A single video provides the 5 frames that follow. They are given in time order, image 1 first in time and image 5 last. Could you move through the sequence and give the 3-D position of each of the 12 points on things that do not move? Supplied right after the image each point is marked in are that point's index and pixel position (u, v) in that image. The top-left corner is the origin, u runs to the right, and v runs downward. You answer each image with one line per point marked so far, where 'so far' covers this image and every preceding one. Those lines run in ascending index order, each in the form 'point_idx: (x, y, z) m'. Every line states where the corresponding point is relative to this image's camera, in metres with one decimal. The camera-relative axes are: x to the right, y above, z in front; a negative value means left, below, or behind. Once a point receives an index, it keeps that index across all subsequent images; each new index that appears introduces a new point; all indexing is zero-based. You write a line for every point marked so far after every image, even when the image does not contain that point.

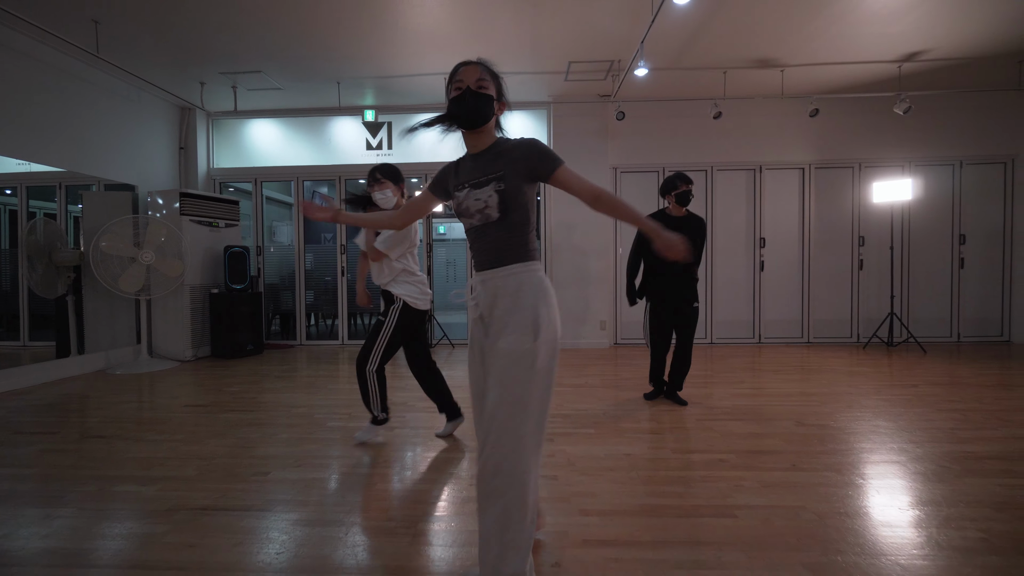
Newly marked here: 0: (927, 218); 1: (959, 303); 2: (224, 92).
0: (+4.4, +0.7, +5.5) m
1: (+4.7, -0.1, +5.5) m
2: (-3.1, +2.1, +5.4) m
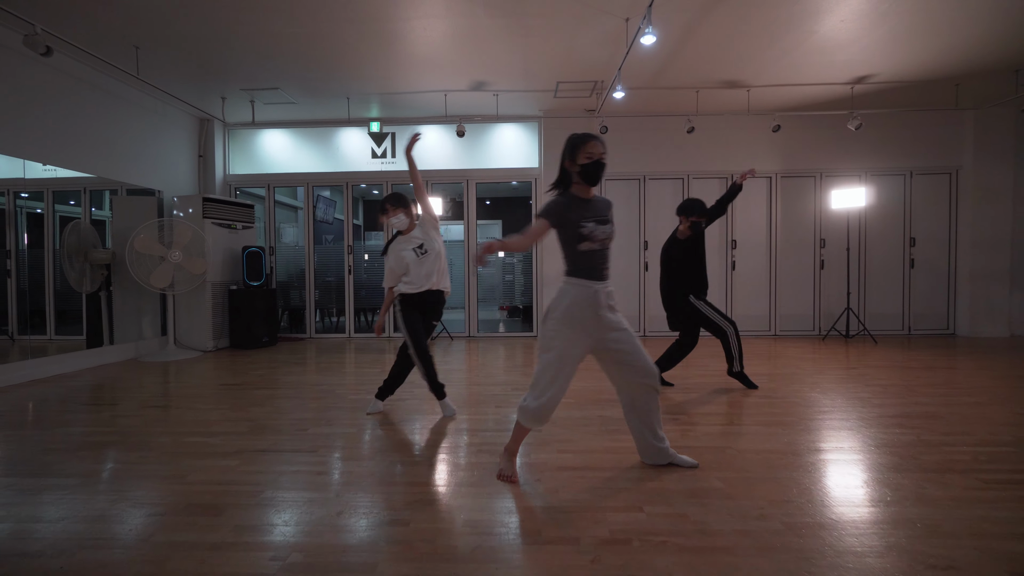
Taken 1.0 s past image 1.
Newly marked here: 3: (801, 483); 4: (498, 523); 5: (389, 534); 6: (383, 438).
0: (+4.3, +0.8, +6.1) m
1: (+4.7, -0.1, +6.1) m
2: (-3.1, +2.1, +5.9) m
3: (+1.1, -0.8, +2.0) m
4: (0.0, -0.8, +1.7) m
5: (-0.4, -0.8, +1.6) m
6: (-0.7, -0.8, +2.7) m
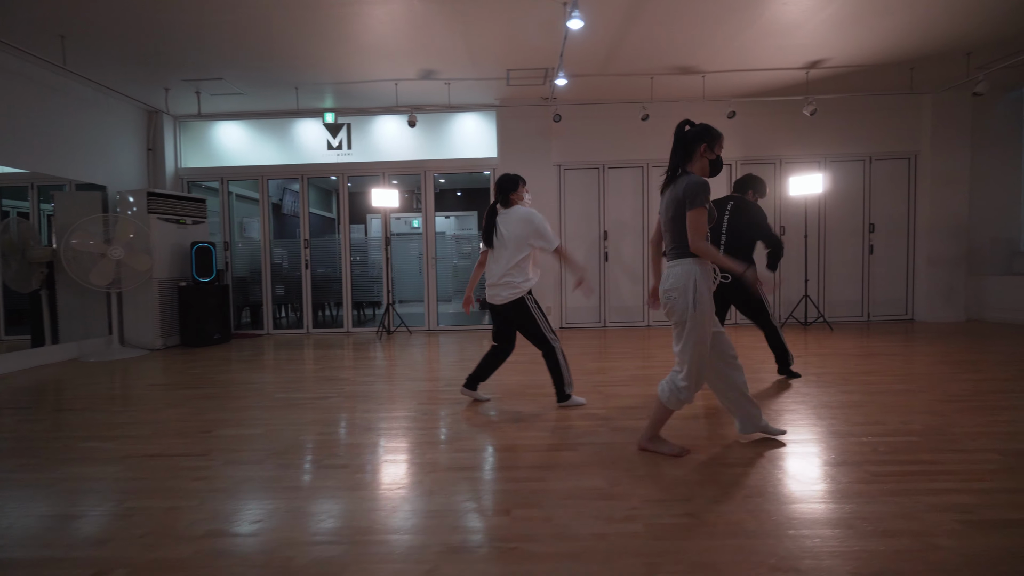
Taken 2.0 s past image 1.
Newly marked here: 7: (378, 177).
0: (+3.8, +0.9, +6.0) m
1: (+4.2, 0.0, +6.1) m
2: (-3.7, +2.1, +5.8) m
3: (+0.7, -0.7, +2.0) m
4: (-0.5, -0.8, +1.6) m
5: (-0.8, -0.8, +1.6) m
6: (-1.1, -0.8, +2.6) m
7: (-1.7, +1.4, +6.6) m
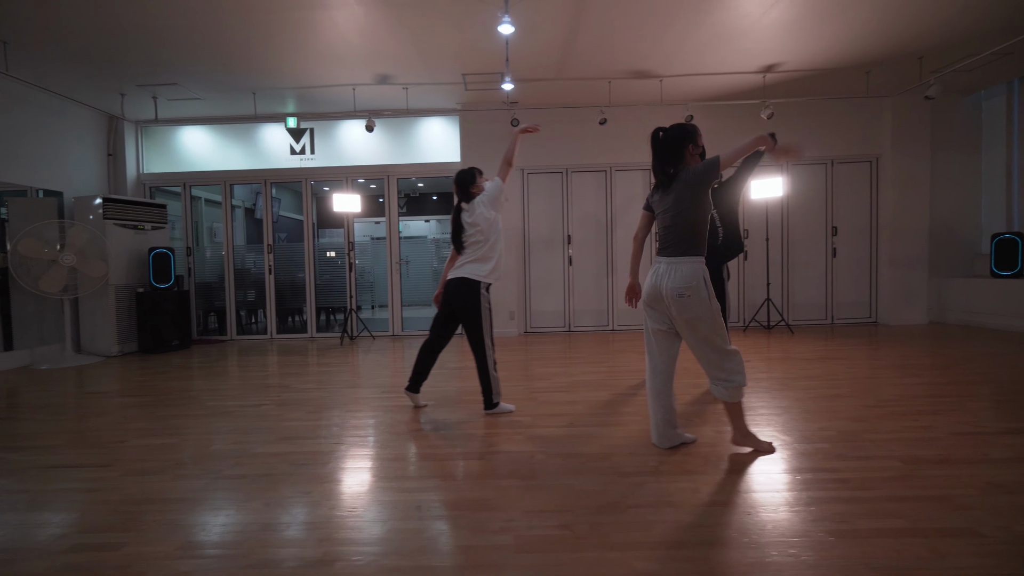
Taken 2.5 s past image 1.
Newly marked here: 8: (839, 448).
0: (+3.4, +0.9, +6.0) m
1: (+3.7, 0.0, +6.1) m
2: (-4.1, +2.1, +5.8) m
3: (+0.3, -0.7, +1.9) m
4: (-0.9, -0.8, +1.6) m
5: (-1.2, -0.8, +1.5) m
6: (-1.5, -0.8, +2.6) m
7: (-2.1, +1.3, +6.5) m
8: (+1.4, -0.7, +2.2) m
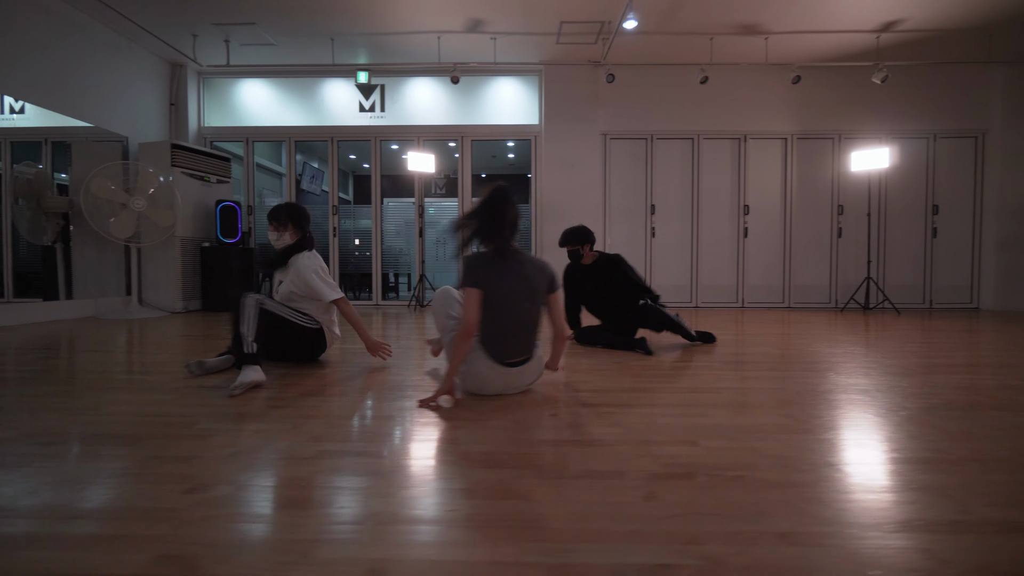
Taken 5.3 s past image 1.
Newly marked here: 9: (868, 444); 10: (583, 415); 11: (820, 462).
0: (+4.3, +1.1, +5.7) m
1: (+4.6, +0.2, +5.7) m
2: (-3.1, +2.5, +5.4) m
3: (+1.1, -0.4, +1.6) m
4: (0.0, -0.4, +1.2) m
5: (-0.4, -0.4, +1.2) m
6: (-0.7, -0.4, +2.3) m
7: (-1.2, +1.7, +6.2) m
8: (+2.3, -0.4, +1.9) m
9: (+1.0, -0.4, +1.4) m
10: (+0.2, -0.4, +1.6) m
11: (+0.7, -0.4, +1.3) m
